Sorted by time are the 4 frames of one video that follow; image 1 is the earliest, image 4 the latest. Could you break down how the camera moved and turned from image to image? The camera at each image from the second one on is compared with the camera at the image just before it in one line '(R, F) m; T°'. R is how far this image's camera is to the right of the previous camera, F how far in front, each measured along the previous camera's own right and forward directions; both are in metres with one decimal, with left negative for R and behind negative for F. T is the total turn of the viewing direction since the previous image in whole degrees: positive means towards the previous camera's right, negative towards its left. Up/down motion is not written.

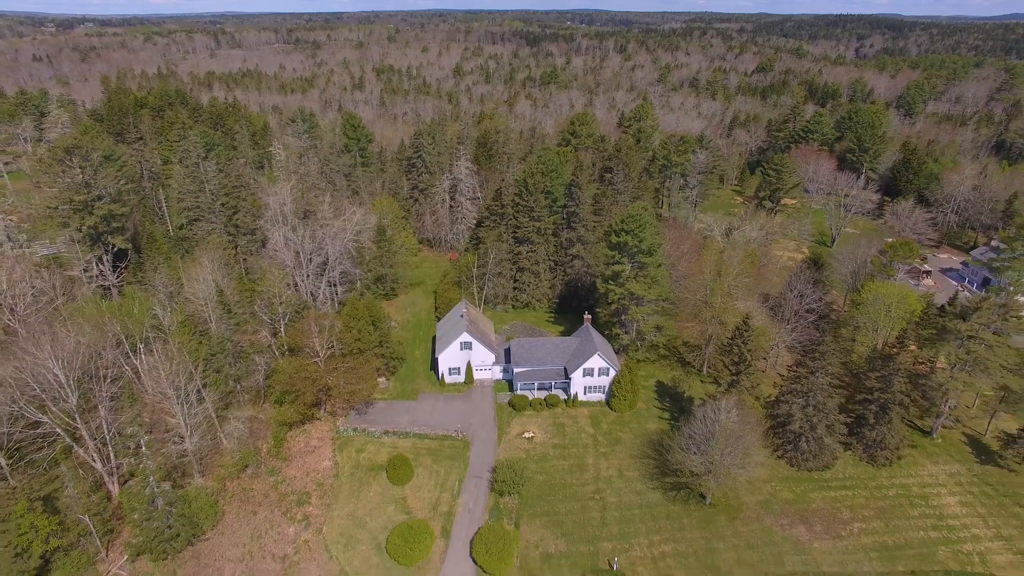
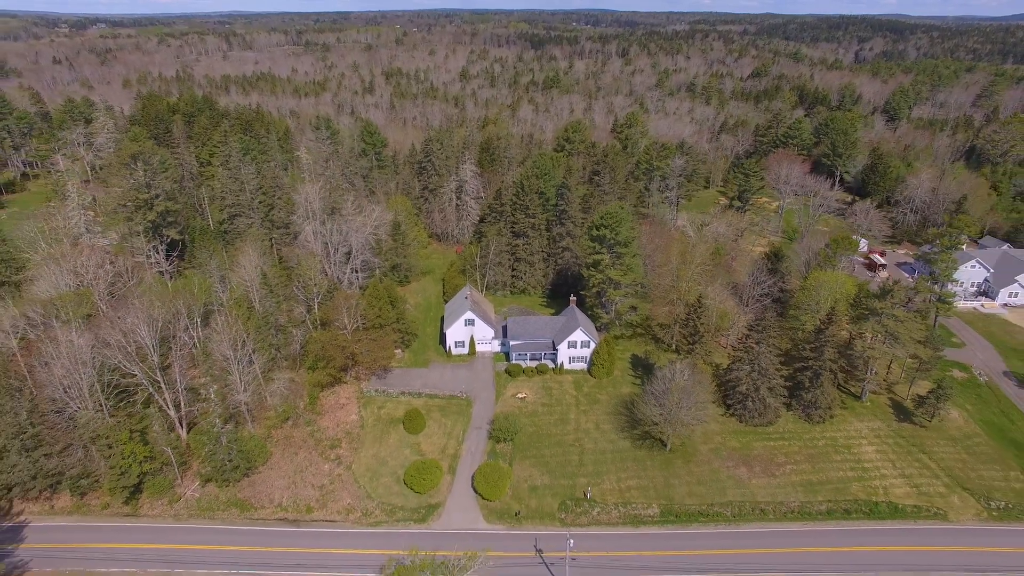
(+0.5, -6.0) m; 0°
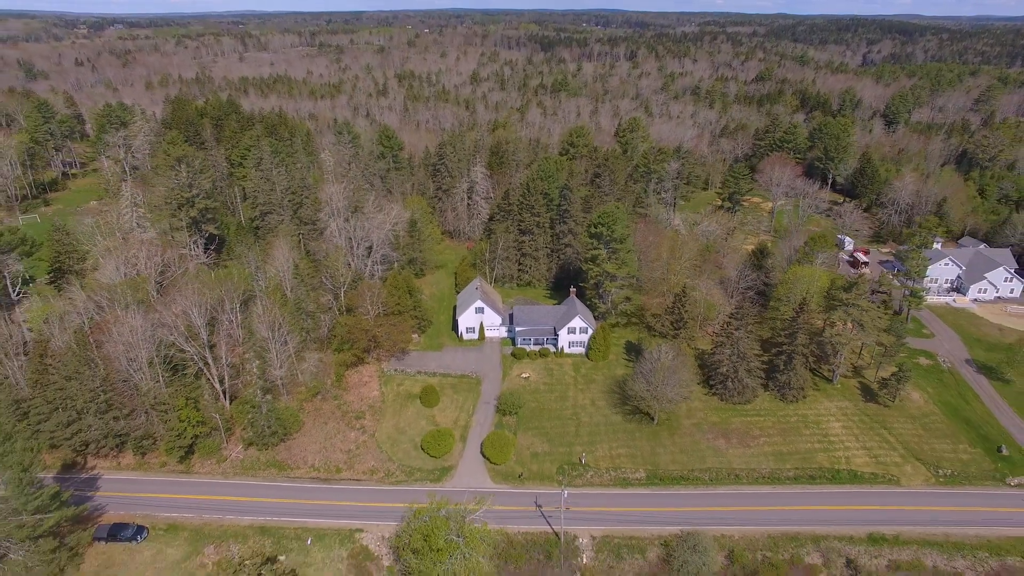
(+0.2, -4.2) m; -1°
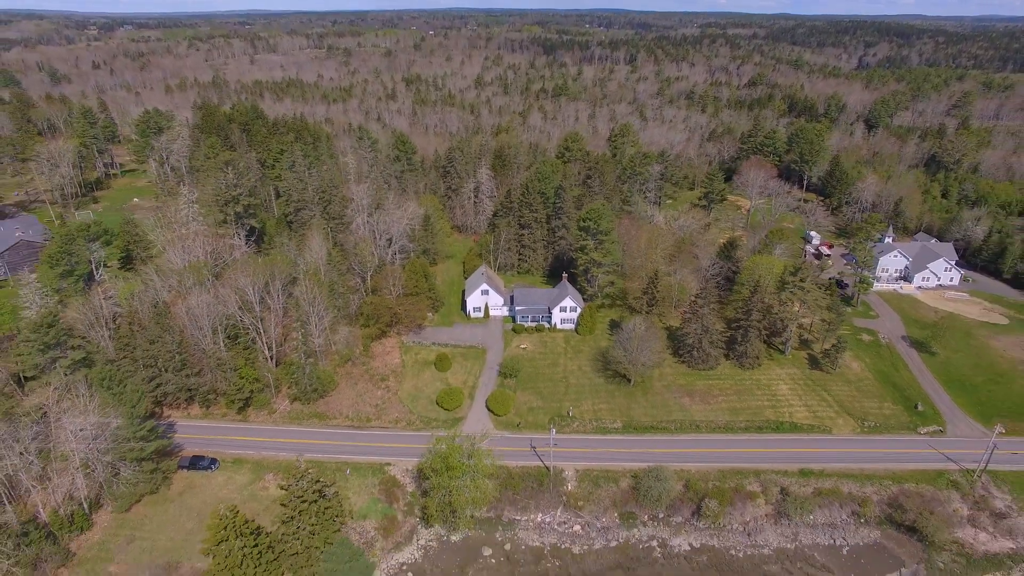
(+0.2, -7.3) m; 0°
